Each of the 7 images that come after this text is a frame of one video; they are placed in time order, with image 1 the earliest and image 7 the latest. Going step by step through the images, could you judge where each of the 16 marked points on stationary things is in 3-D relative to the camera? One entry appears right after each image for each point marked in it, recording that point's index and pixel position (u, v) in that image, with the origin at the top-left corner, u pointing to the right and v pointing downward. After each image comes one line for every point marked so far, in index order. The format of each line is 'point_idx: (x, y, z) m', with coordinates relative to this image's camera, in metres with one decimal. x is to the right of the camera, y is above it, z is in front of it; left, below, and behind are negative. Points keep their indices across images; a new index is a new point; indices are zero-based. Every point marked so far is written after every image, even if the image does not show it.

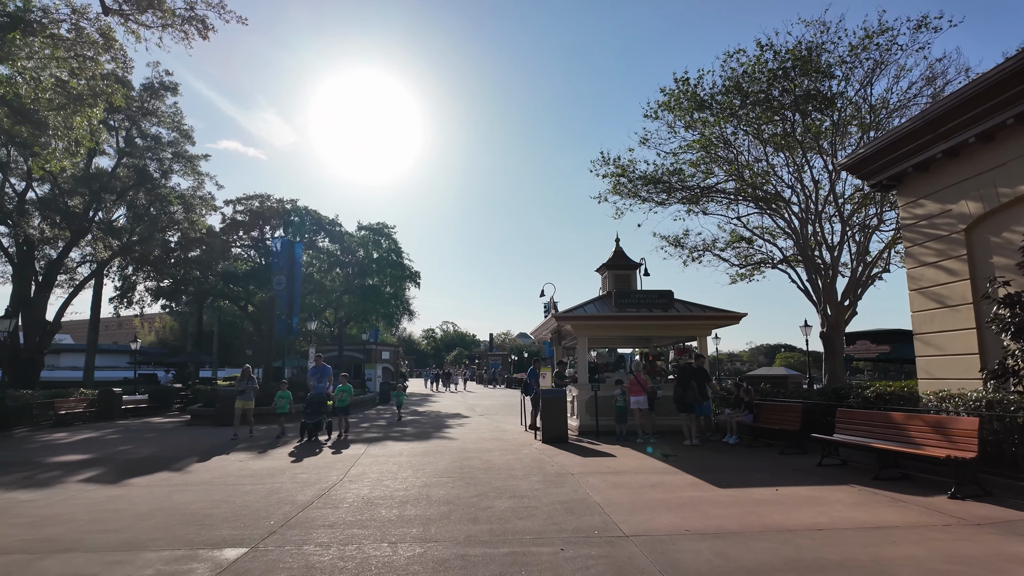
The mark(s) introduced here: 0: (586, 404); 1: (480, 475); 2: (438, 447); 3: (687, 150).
0: (+1.8, -2.8, +14.3) m
1: (-0.5, -2.8, +8.7) m
2: (-1.5, -3.2, +12.1) m
3: (+4.7, +3.6, +15.3) m
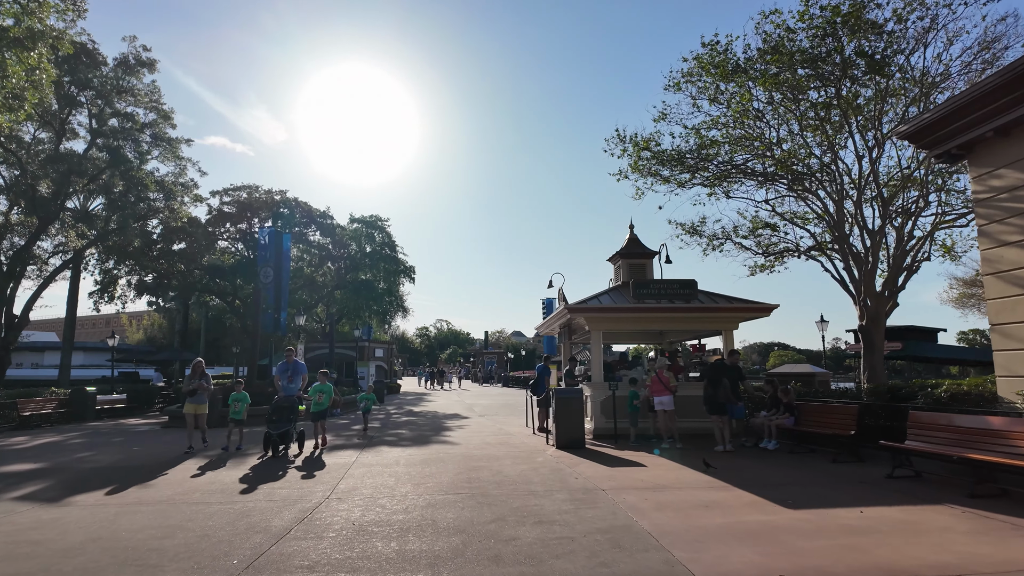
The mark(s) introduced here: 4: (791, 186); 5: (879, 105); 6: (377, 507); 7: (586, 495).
0: (+1.9, -2.6, +12.9) m
1: (-0.2, -2.5, +7.3) m
2: (-1.3, -3.0, +10.7) m
3: (+4.9, +3.9, +14.0) m
4: (+6.8, +2.5, +14.5) m
5: (+7.7, +3.8, +12.5) m
6: (-1.5, -2.5, +6.7) m
7: (+0.9, -2.5, +7.1) m
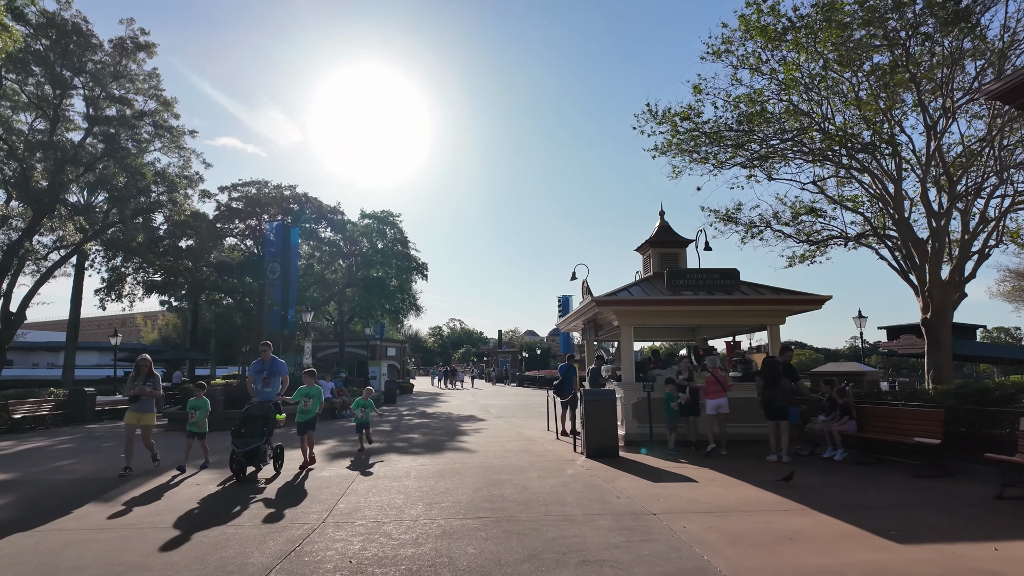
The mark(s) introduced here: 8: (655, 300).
0: (+2.4, -2.4, +11.6) m
1: (+0.1, -2.3, +6.1) m
2: (-0.9, -2.8, +9.5) m
3: (+5.3, +4.1, +12.6) m
4: (+7.2, +2.7, +13.1) m
5: (+8.1, +4.1, +11.0) m
6: (-1.2, -2.3, +5.5) m
7: (+1.2, -2.3, +5.8) m
8: (+2.9, -0.3, +12.1) m
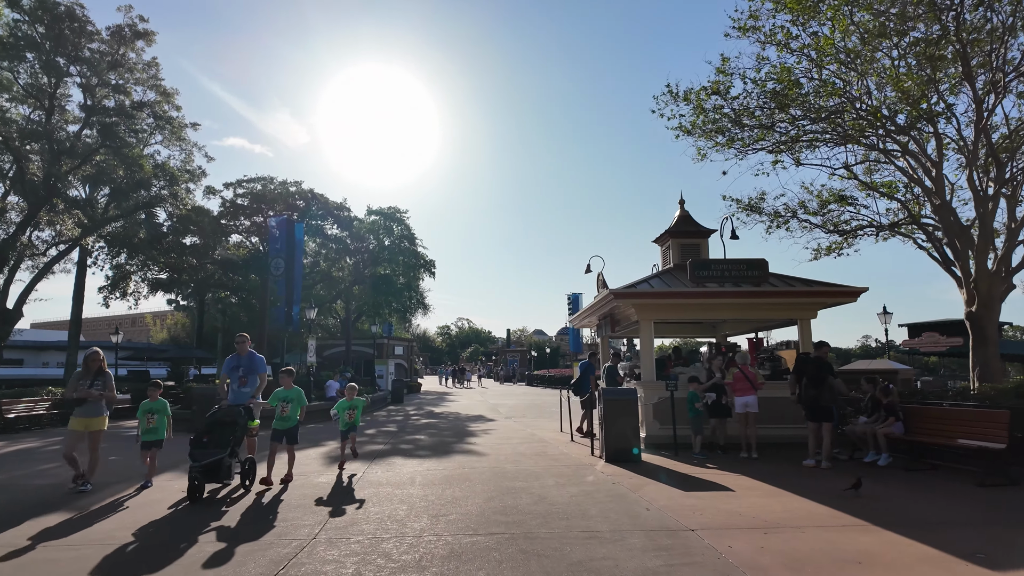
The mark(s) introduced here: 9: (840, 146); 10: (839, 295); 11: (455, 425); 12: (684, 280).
0: (+2.6, -2.2, +10.8) m
1: (+0.3, -2.2, +5.3) m
2: (-0.7, -2.7, +8.8) m
3: (+5.5, +4.3, +11.8) m
4: (+7.5, +2.9, +12.2) m
5: (+8.3, +4.2, +10.2) m
6: (-1.1, -2.1, +4.7) m
7: (+1.4, -2.2, +5.1) m
8: (+3.1, -0.1, +11.3) m
9: (+6.9, +3.0, +12.4) m
10: (+6.3, -0.1, +11.4) m
11: (-1.6, -3.9, +16.8) m
12: (+3.5, +0.2, +11.9) m
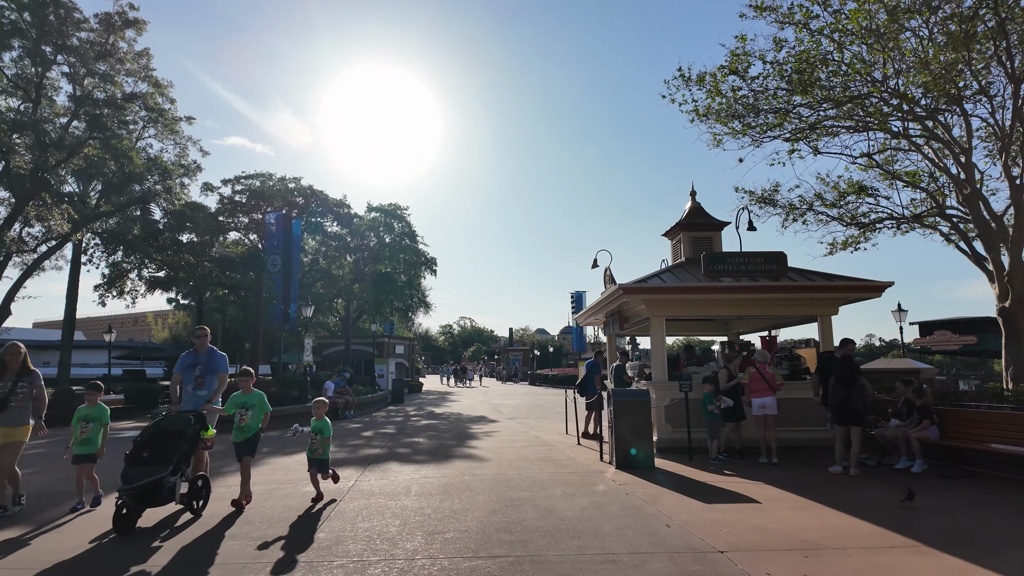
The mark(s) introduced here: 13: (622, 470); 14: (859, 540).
0: (+2.7, -2.1, +10.2) m
1: (+0.3, -2.1, +4.7) m
2: (-0.7, -2.6, +8.1) m
3: (+5.6, +4.4, +11.1) m
4: (+7.5, +3.0, +11.5) m
5: (+8.4, +4.3, +9.5) m
6: (-1.0, -2.1, +4.1) m
7: (+1.4, -2.1, +4.4) m
8: (+3.2, 0.0, +10.7) m
9: (+7.0, +3.1, +11.8) m
10: (+6.3, 0.0, +10.7) m
11: (-1.5, -3.8, +16.1) m
12: (+3.5, +0.3, +11.2) m
13: (+1.6, -2.7, +8.8) m
14: (+3.0, -2.1, +5.1) m
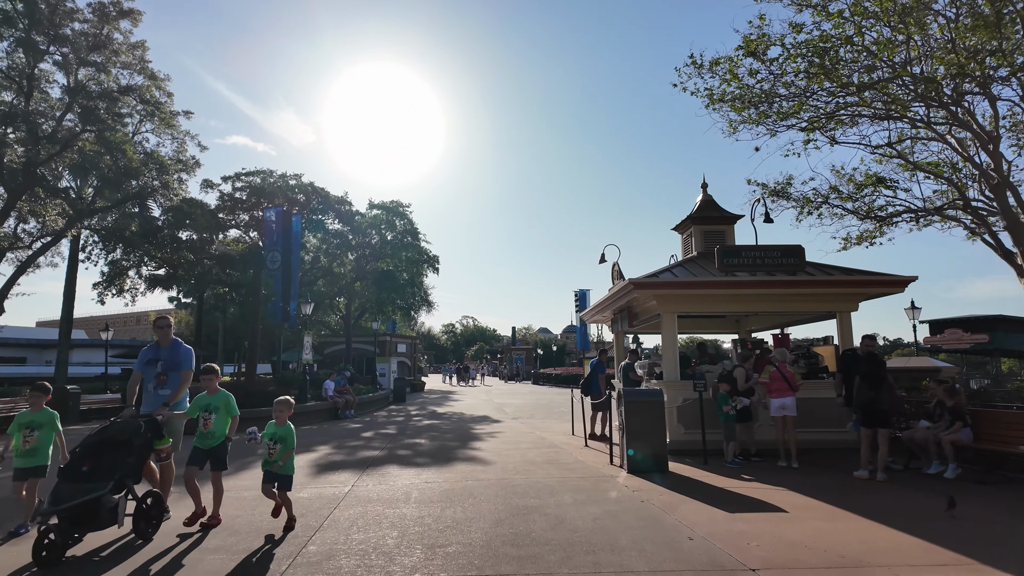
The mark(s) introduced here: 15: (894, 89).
0: (+2.8, -2.0, +9.7) m
1: (+0.4, -2.0, +4.2) m
2: (-0.6, -2.5, +7.7) m
3: (+5.7, +4.4, +10.6) m
4: (+7.6, +3.0, +11.0) m
5: (+8.5, +4.4, +9.0) m
6: (-1.0, -2.0, +3.6) m
7: (+1.5, -2.0, +4.0) m
8: (+3.3, +0.1, +10.2) m
9: (+7.0, +3.2, +11.3) m
10: (+6.4, +0.1, +10.2) m
11: (-1.4, -3.7, +15.7) m
12: (+3.6, +0.3, +10.8) m
13: (+1.7, -2.6, +8.3) m
14: (+3.0, -2.1, +4.6) m
15: (+6.9, +3.6, +10.8) m
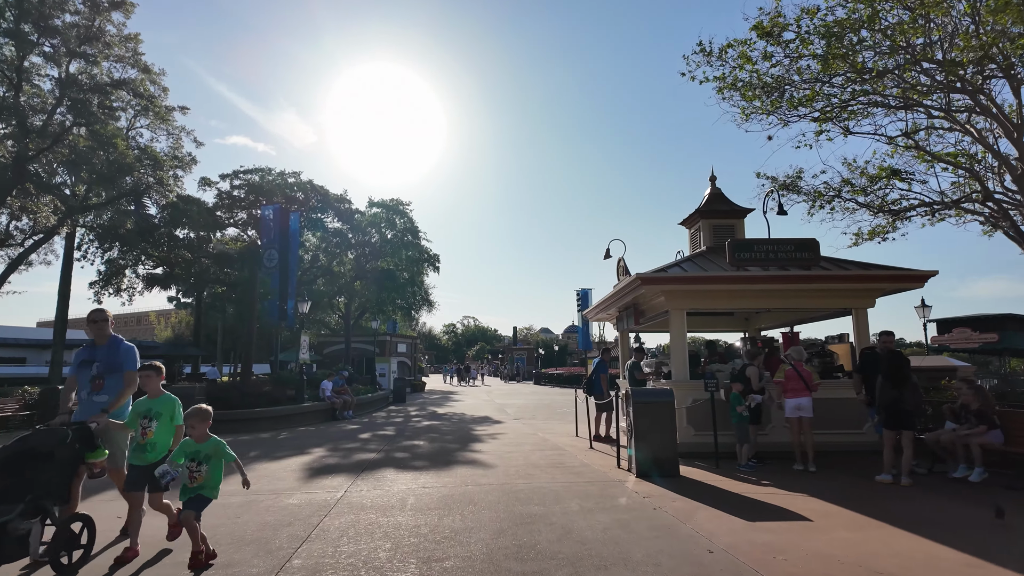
0: (+2.8, -1.9, +9.3) m
1: (+0.4, -1.9, +3.8) m
2: (-0.5, -2.4, +7.3) m
3: (+5.7, +4.5, +10.2) m
4: (+7.7, +3.1, +10.6) m
5: (+8.5, +4.5, +8.5) m
6: (-0.9, -1.9, +3.2) m
7: (+1.5, -1.9, +3.5) m
8: (+3.3, +0.2, +9.7) m
9: (+7.1, +3.3, +10.8) m
10: (+6.5, +0.2, +9.8) m
11: (-1.4, -3.6, +15.3) m
12: (+3.6, +0.4, +10.3) m
13: (+1.7, -2.5, +7.9) m
14: (+3.1, -2.0, +4.2) m
15: (+6.9, +3.7, +10.3) m
